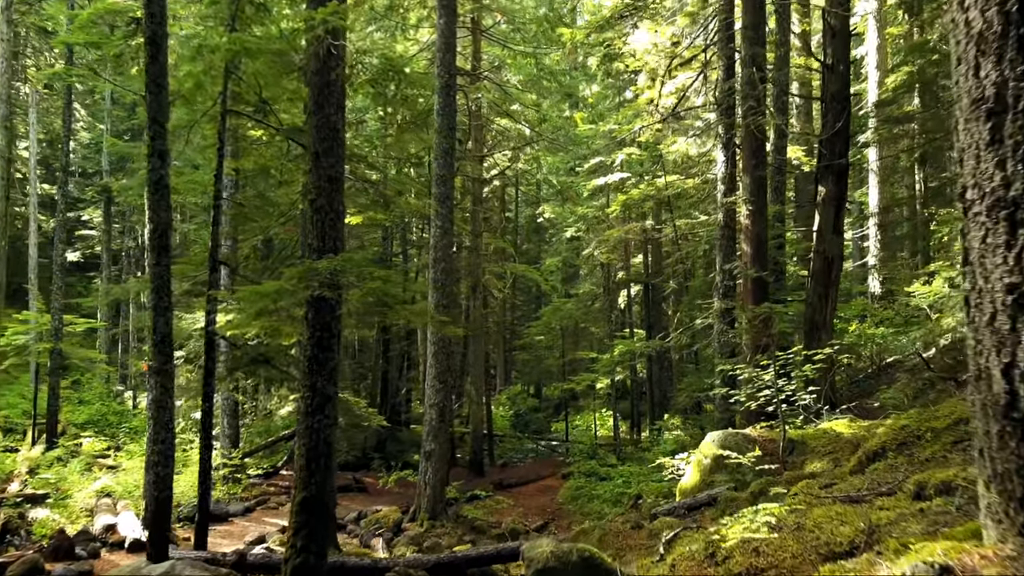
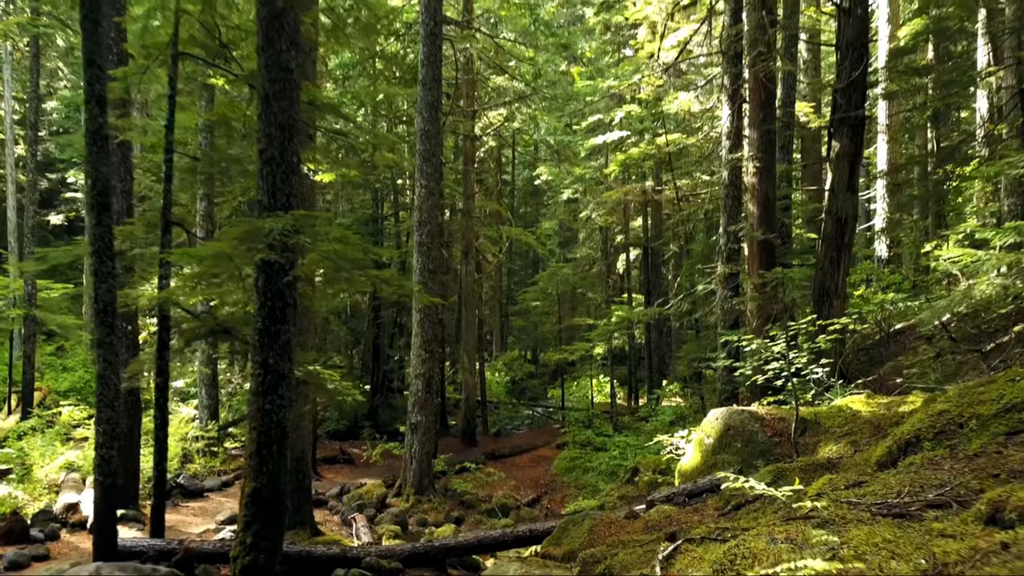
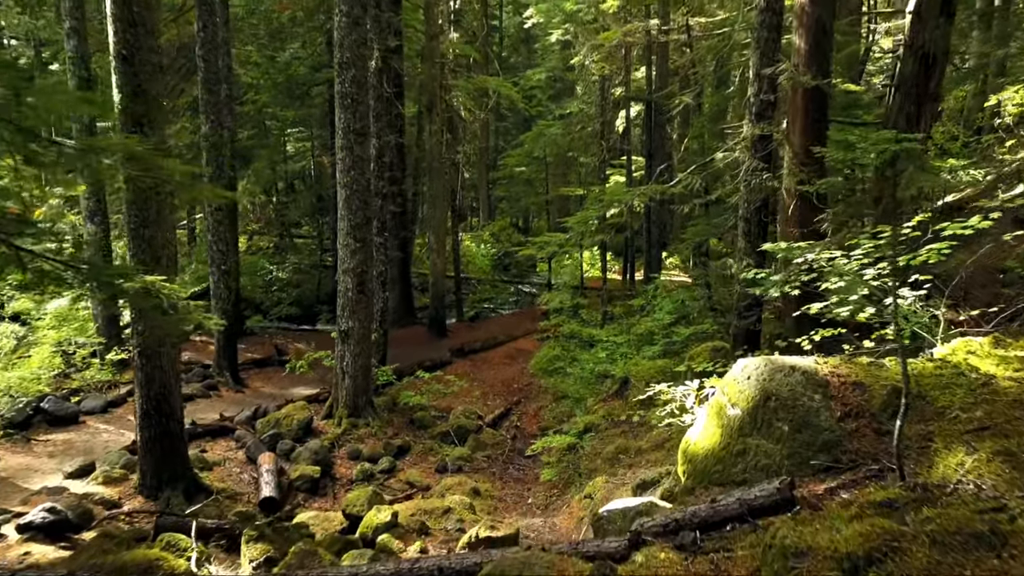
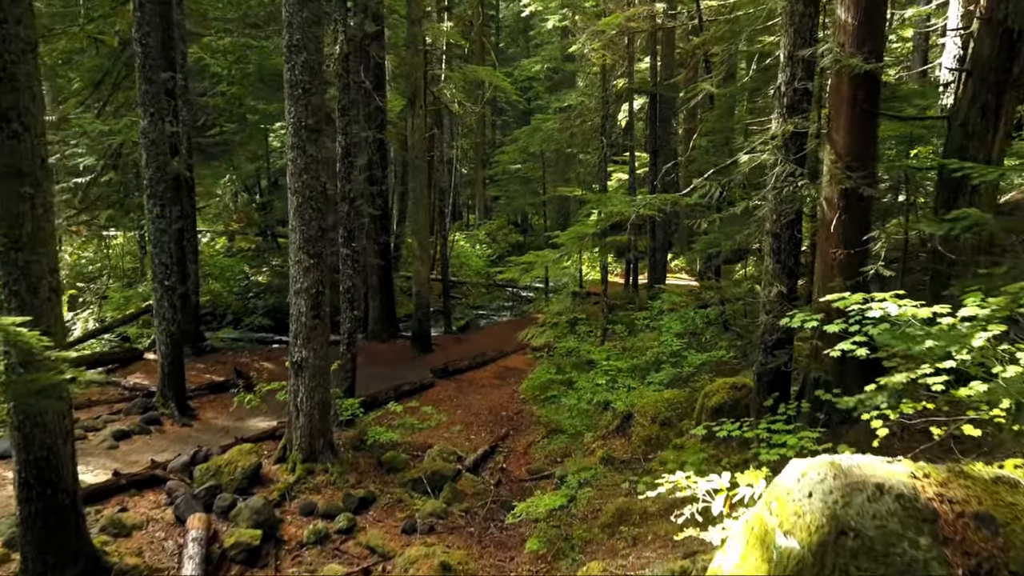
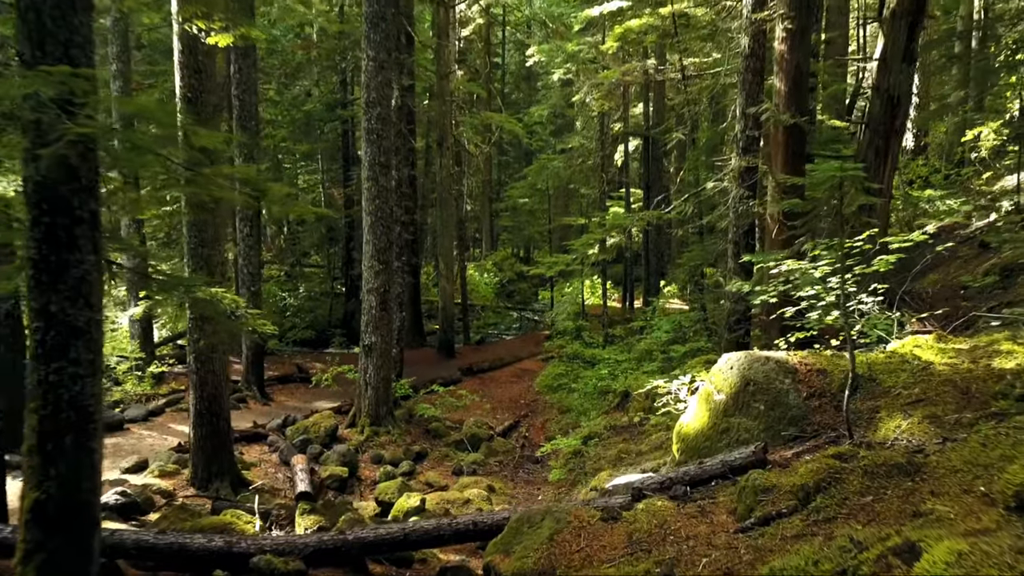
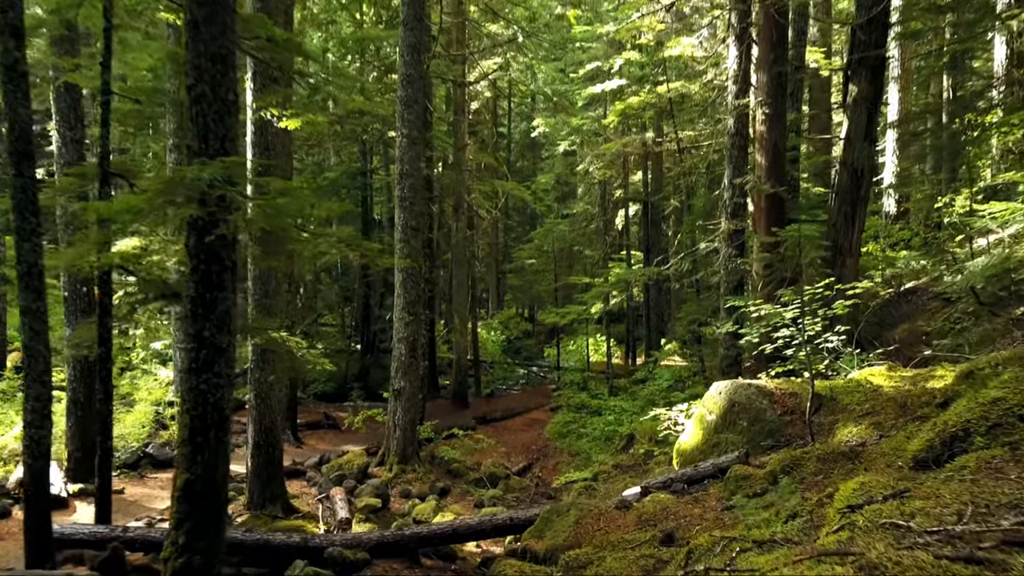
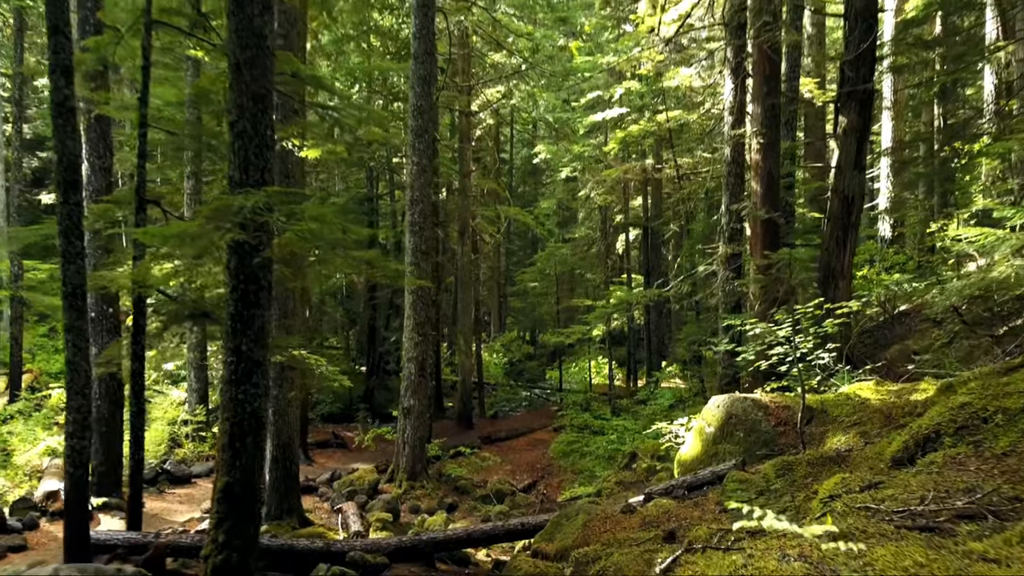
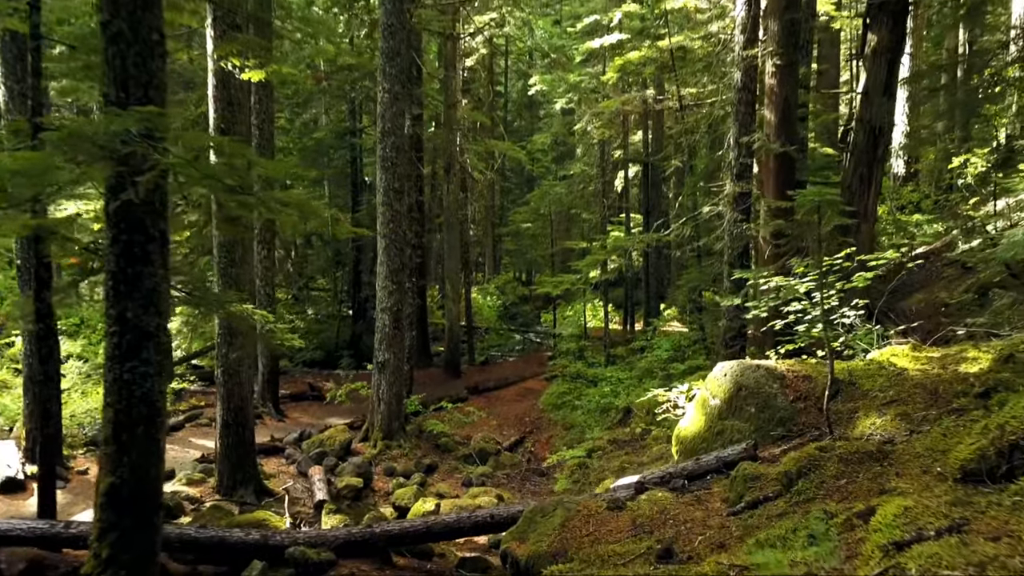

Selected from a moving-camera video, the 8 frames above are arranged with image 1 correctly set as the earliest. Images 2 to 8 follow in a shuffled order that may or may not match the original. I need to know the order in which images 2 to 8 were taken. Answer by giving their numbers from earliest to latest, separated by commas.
2, 7, 6, 8, 5, 3, 4
